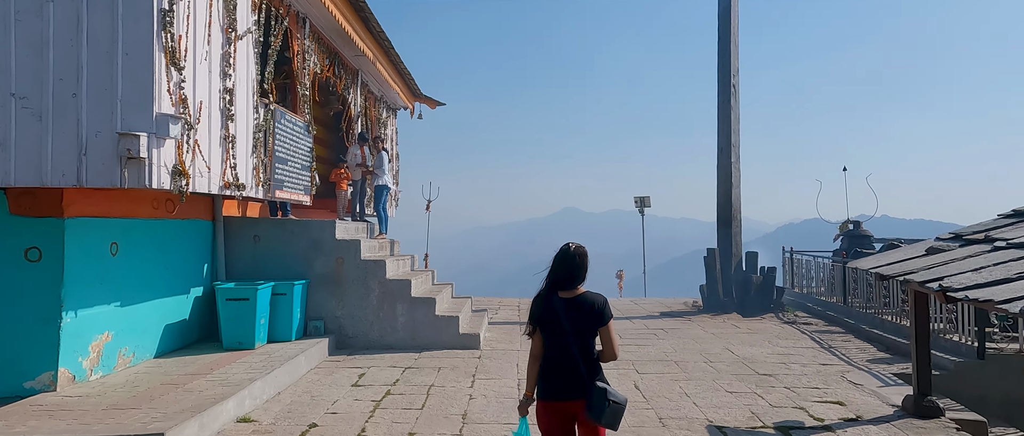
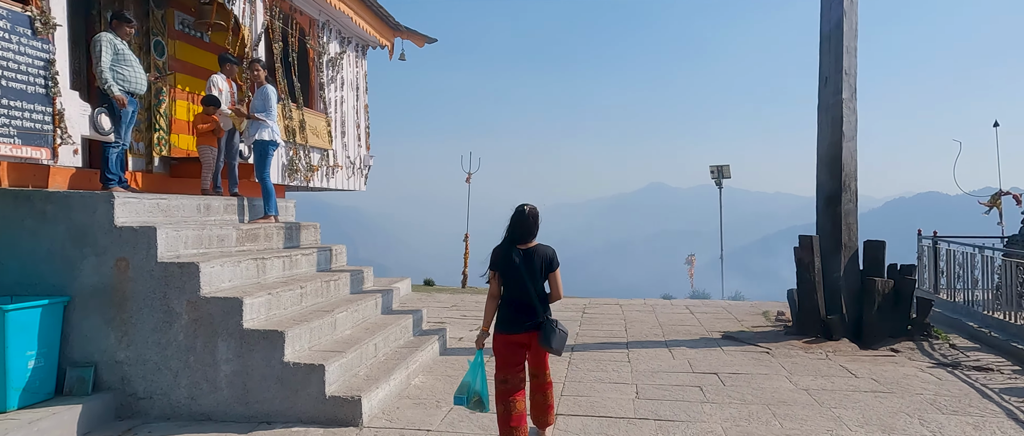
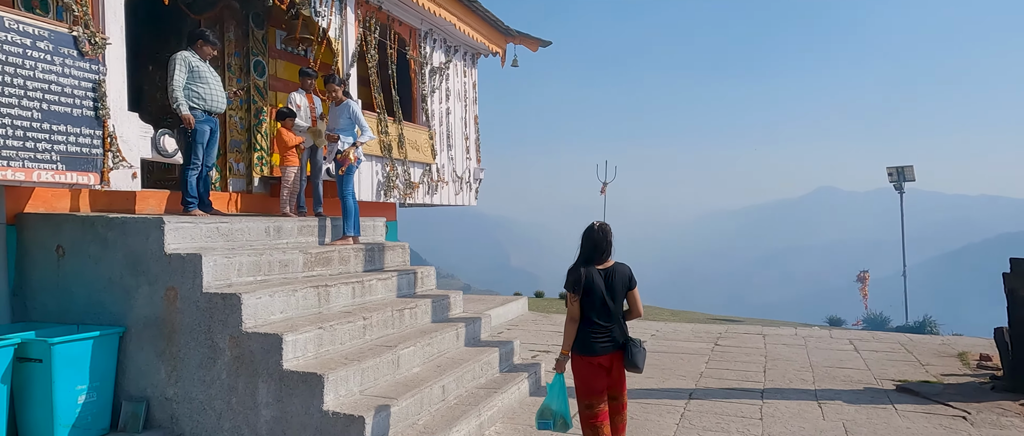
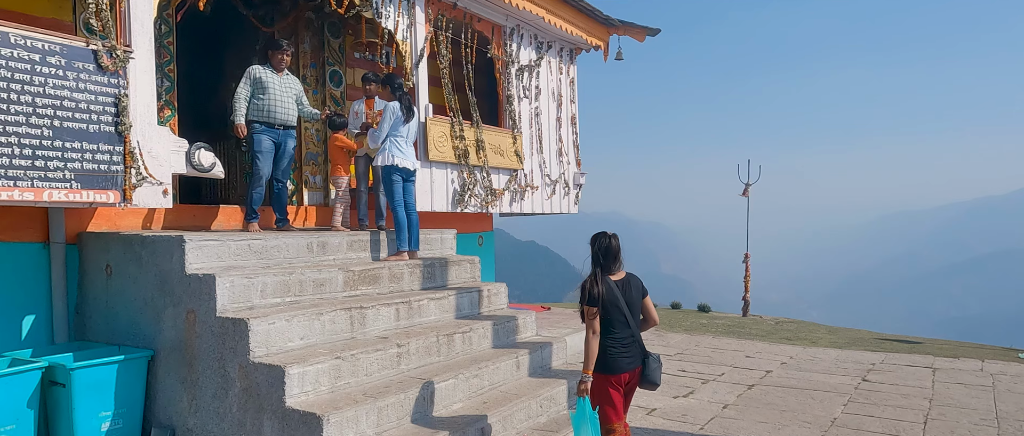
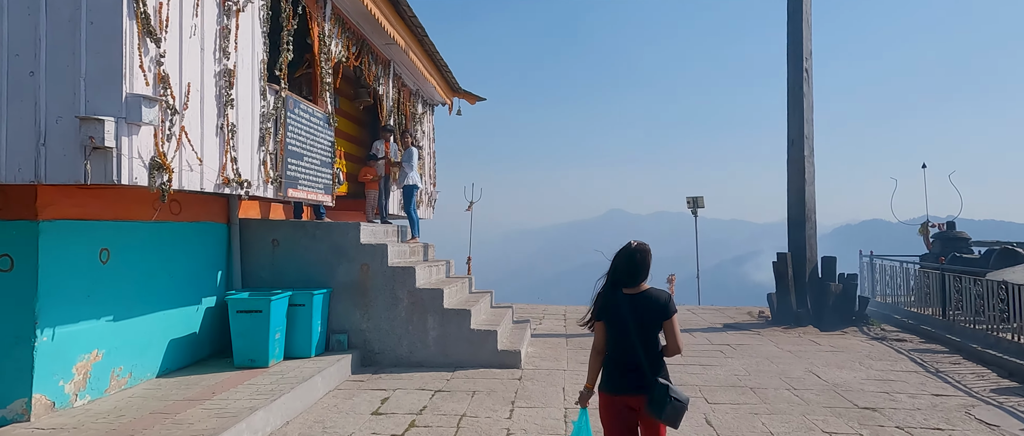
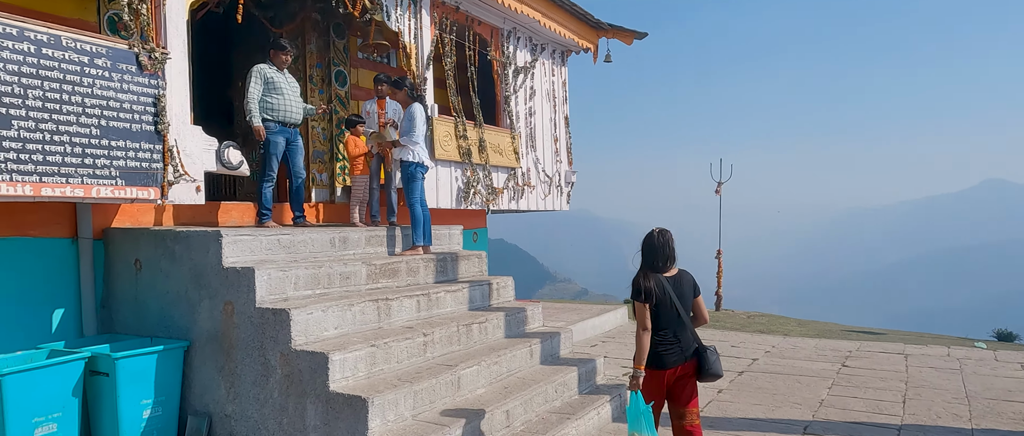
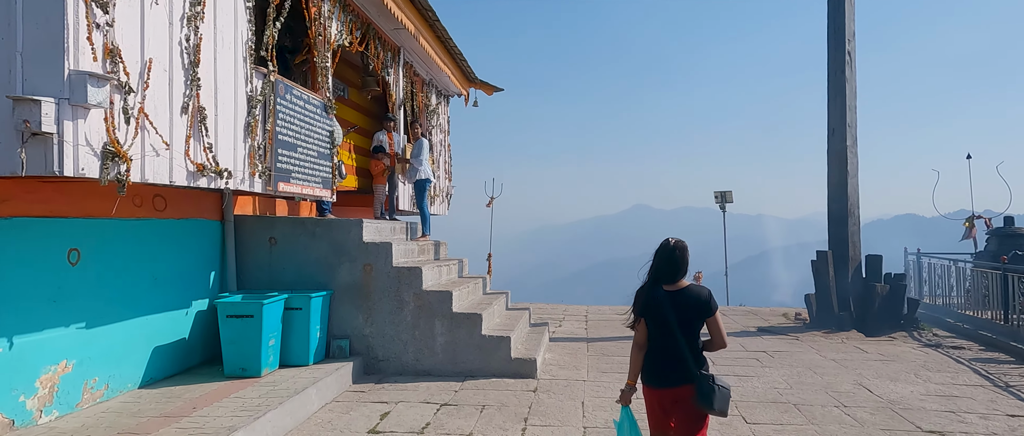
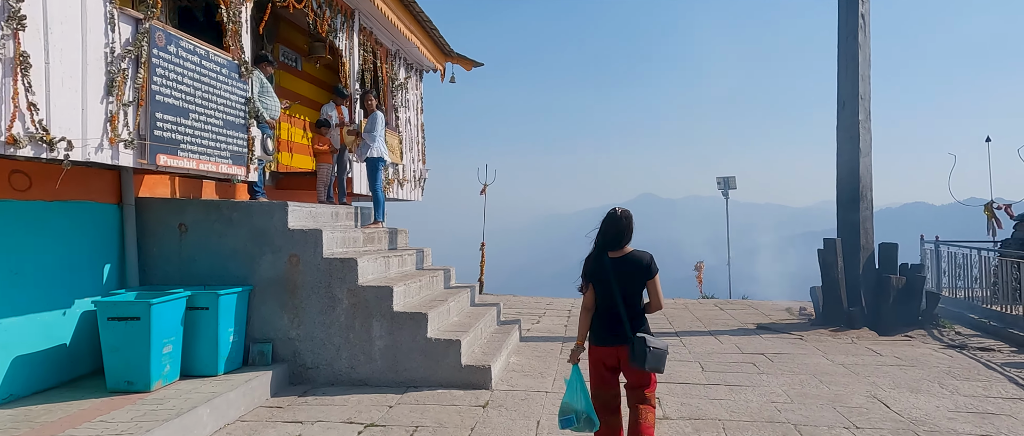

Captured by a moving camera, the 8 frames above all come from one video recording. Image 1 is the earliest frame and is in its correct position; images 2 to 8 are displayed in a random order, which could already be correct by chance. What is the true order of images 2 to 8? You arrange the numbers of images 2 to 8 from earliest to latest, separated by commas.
5, 7, 8, 2, 3, 6, 4
